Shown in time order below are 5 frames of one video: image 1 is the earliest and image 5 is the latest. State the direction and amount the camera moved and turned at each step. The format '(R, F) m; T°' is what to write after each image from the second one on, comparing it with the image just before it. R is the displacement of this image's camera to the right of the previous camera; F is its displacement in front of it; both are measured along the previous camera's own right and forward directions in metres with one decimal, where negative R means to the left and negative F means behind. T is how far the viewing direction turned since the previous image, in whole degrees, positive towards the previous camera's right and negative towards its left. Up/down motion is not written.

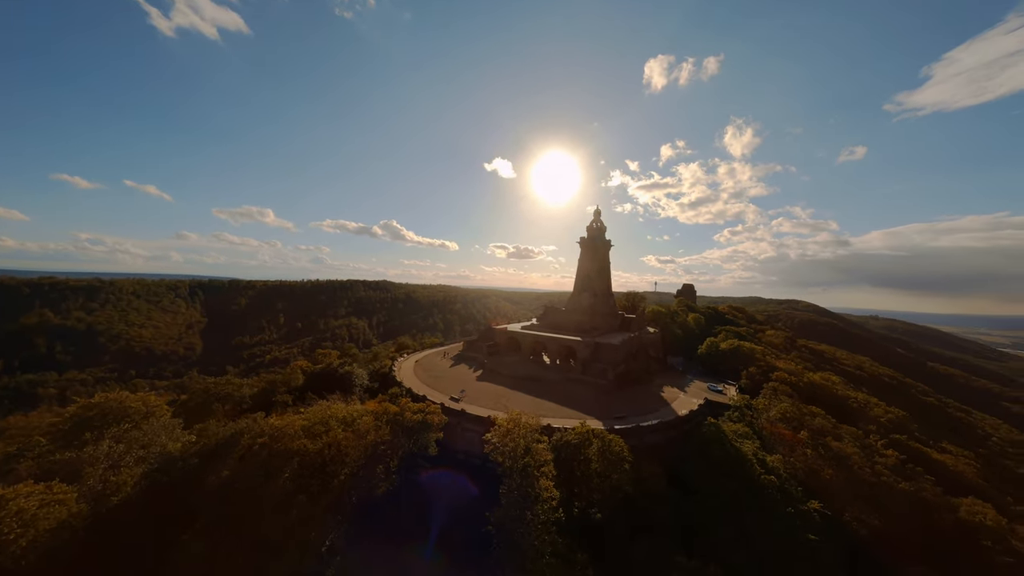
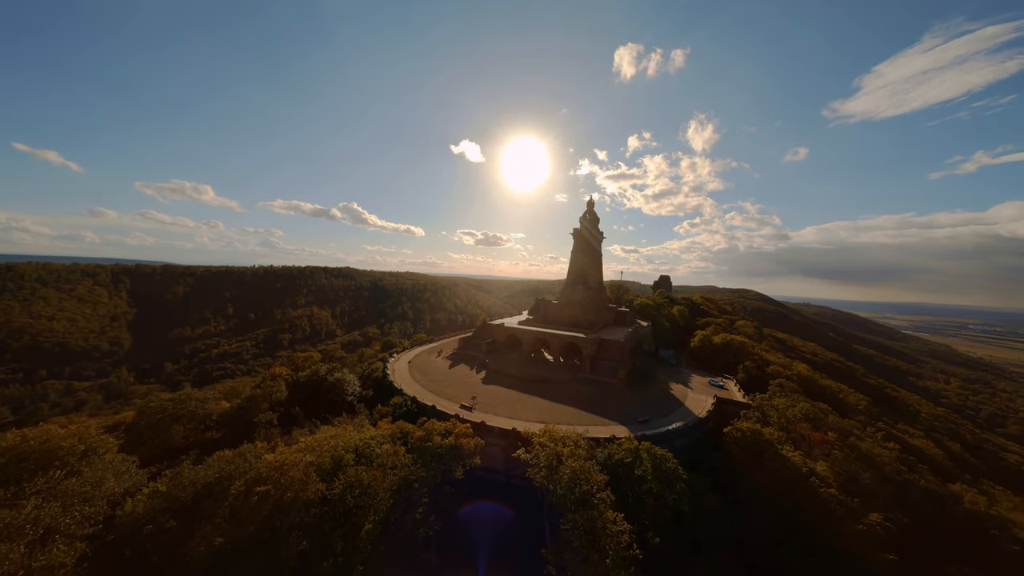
(-4.3, +2.8) m; +6°
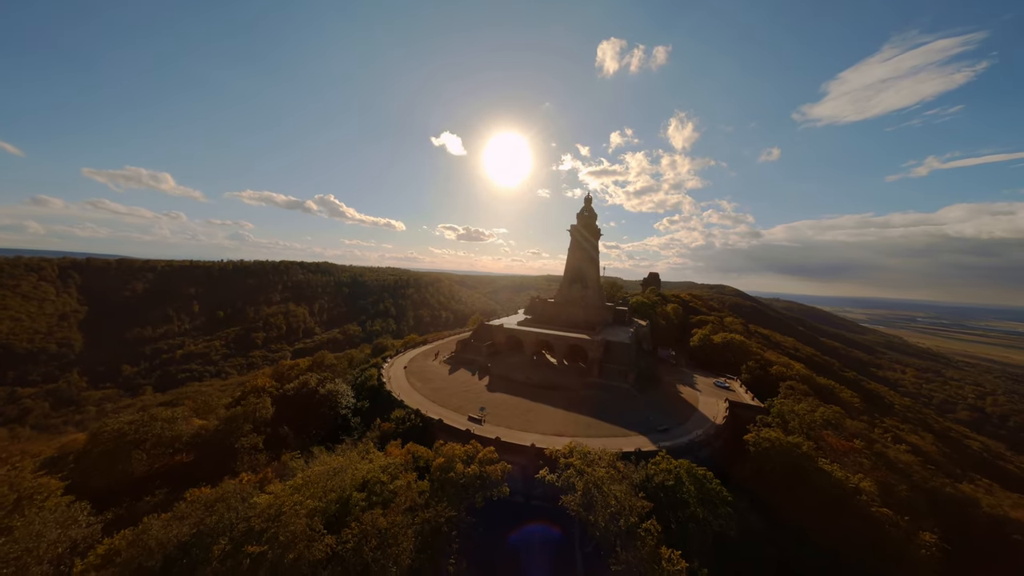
(-2.4, +2.2) m; +3°
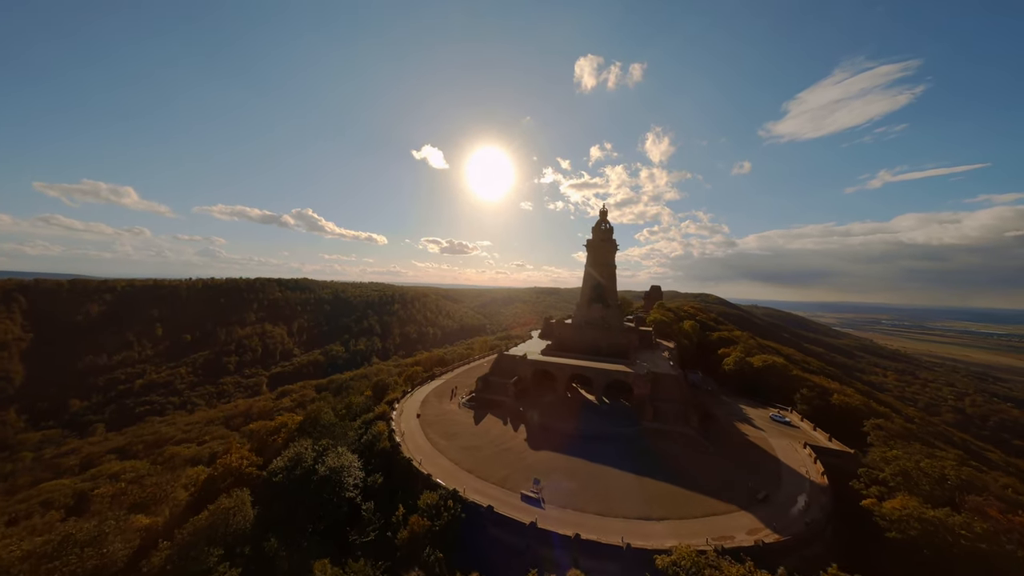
(-4.8, +5.3) m; +3°
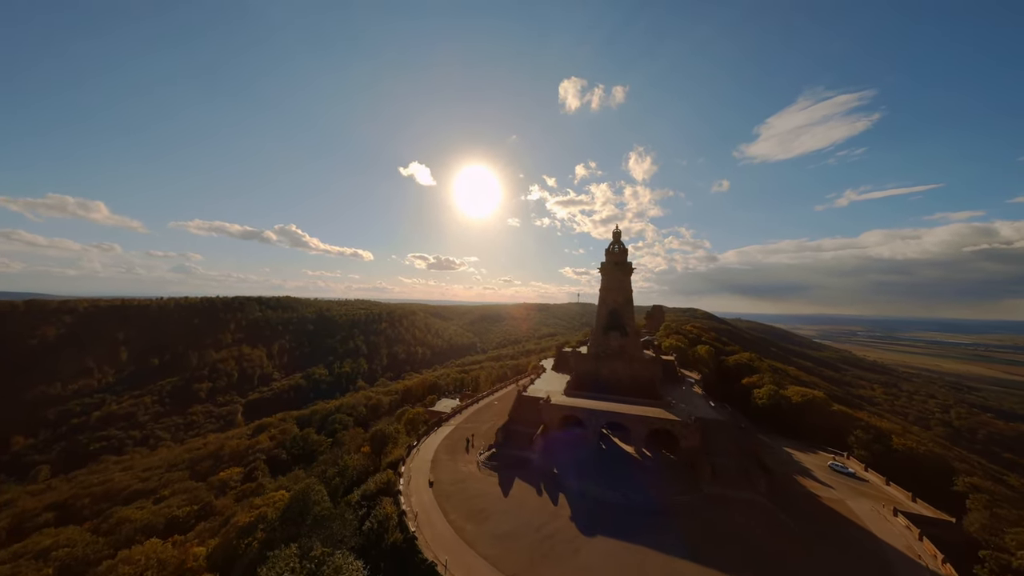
(-3.5, +4.2) m; +2°
